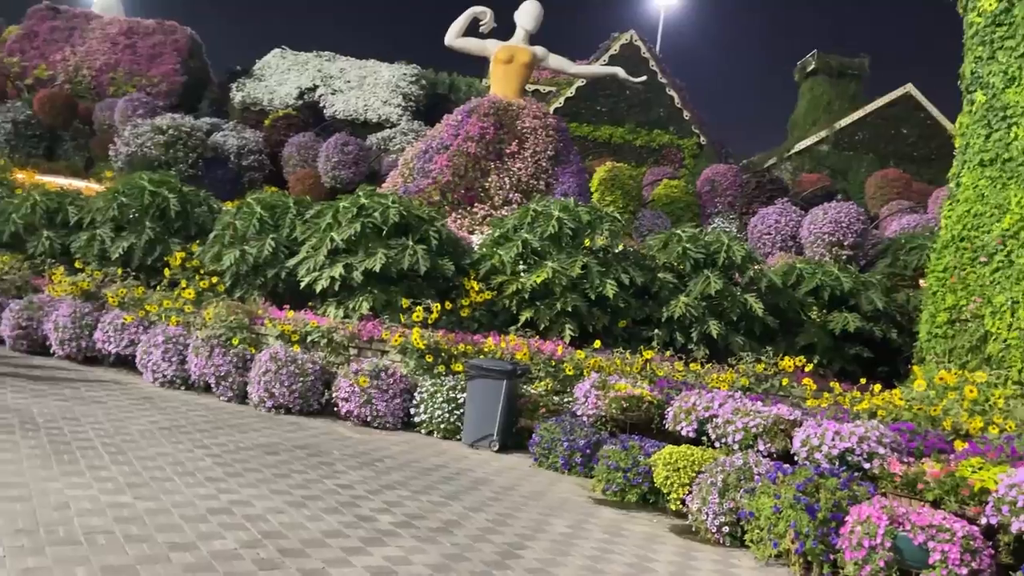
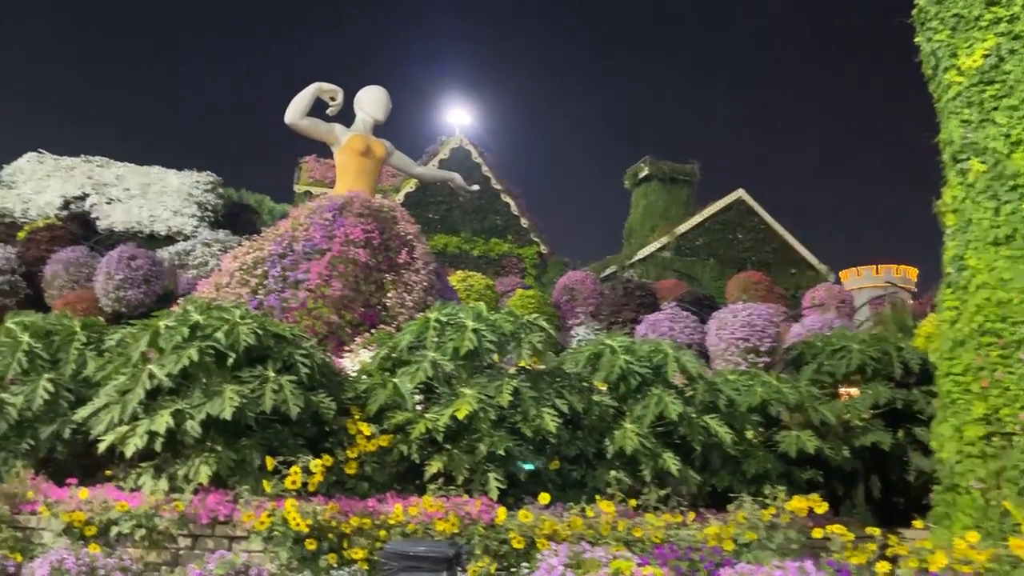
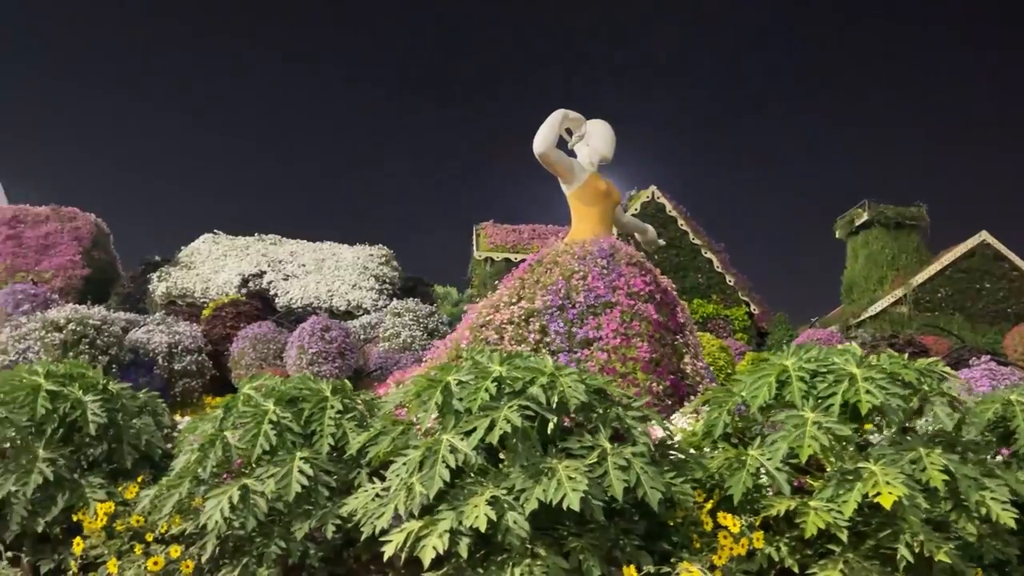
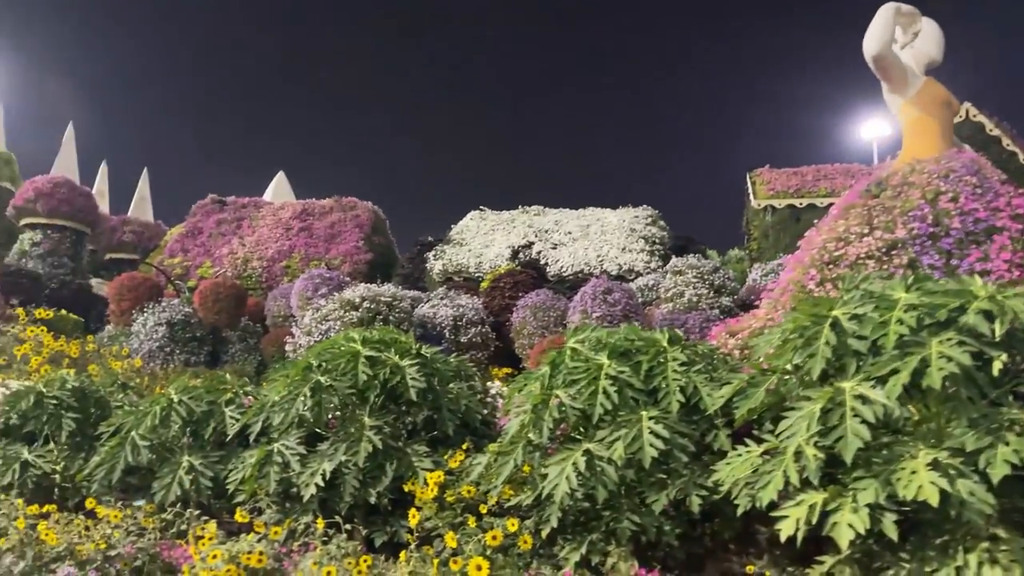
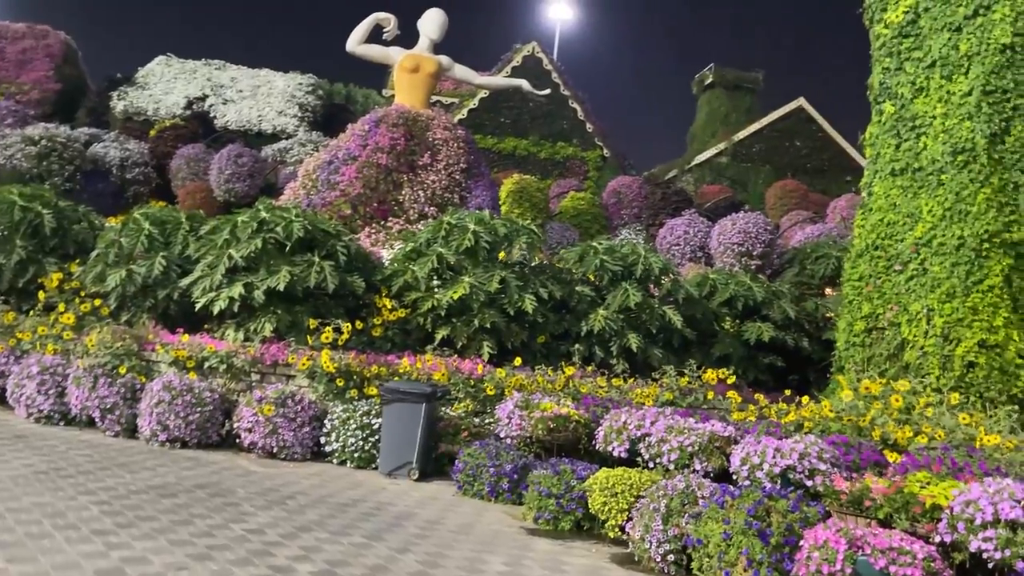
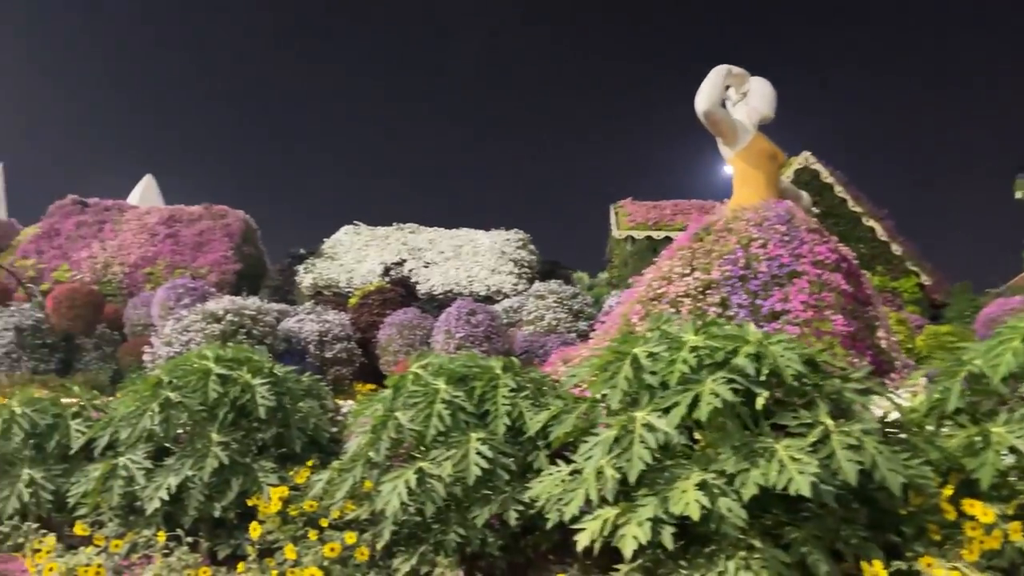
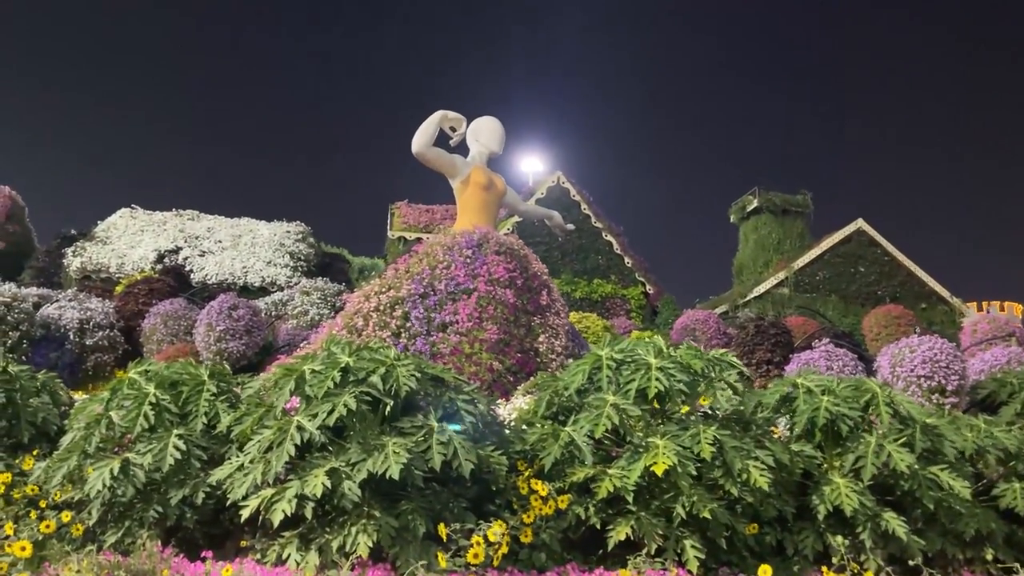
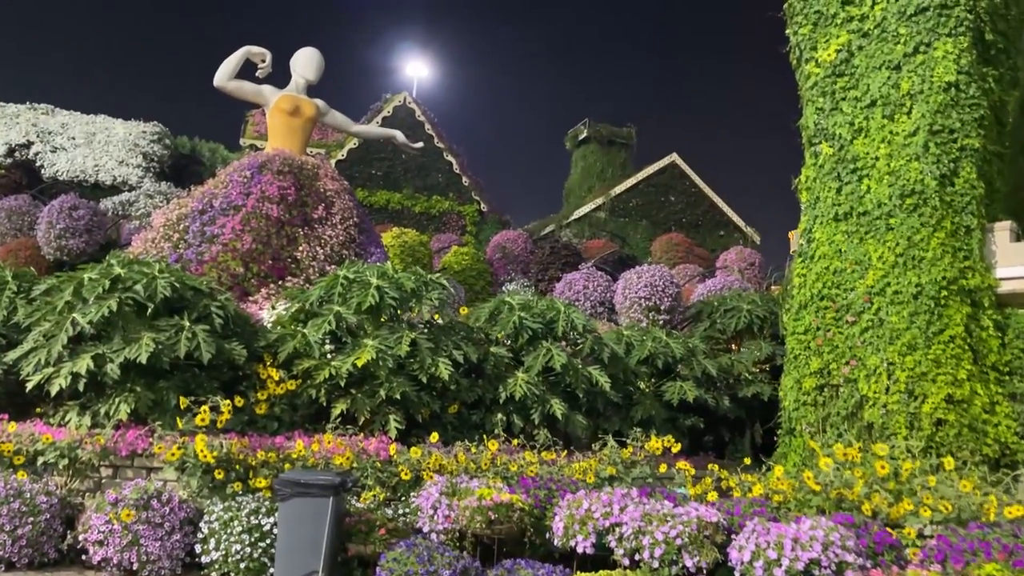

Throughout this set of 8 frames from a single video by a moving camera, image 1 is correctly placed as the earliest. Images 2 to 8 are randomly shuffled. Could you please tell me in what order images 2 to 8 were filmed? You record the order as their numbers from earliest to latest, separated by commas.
5, 8, 2, 7, 3, 6, 4
